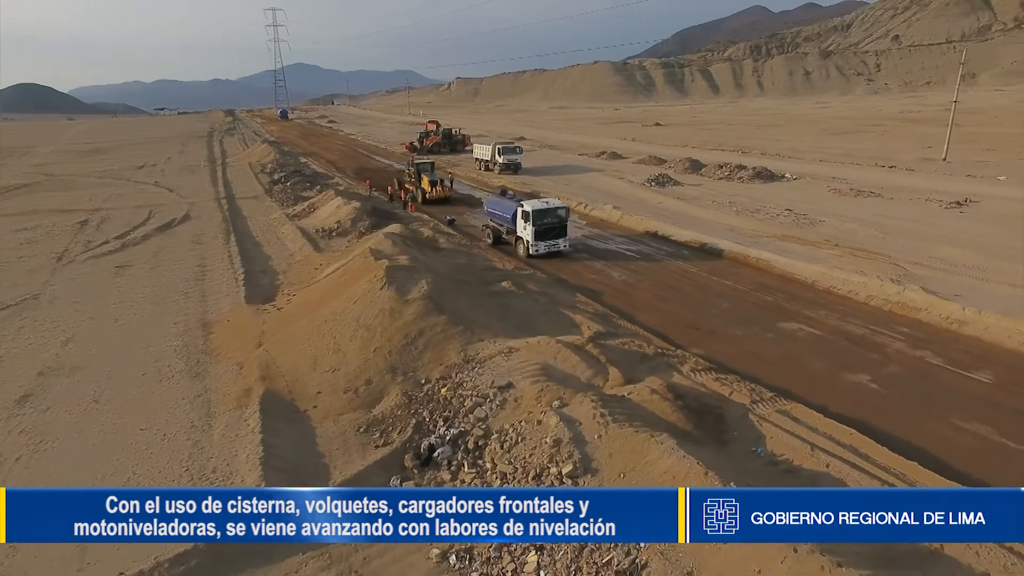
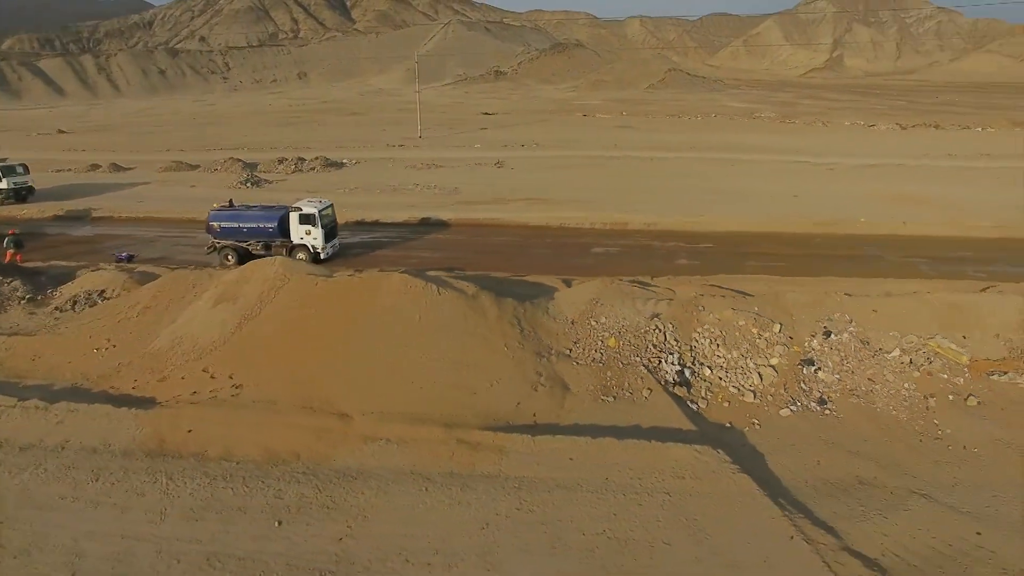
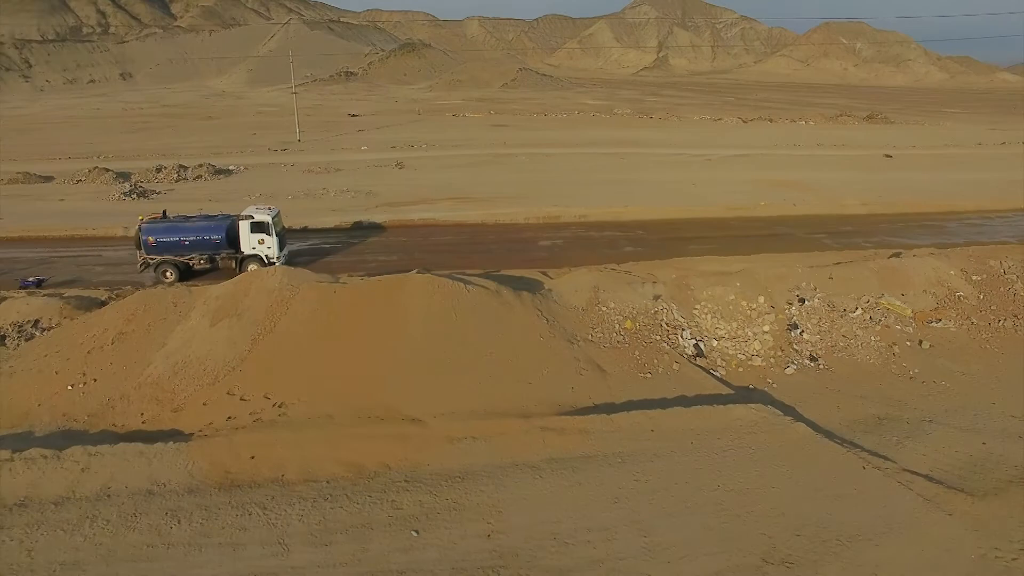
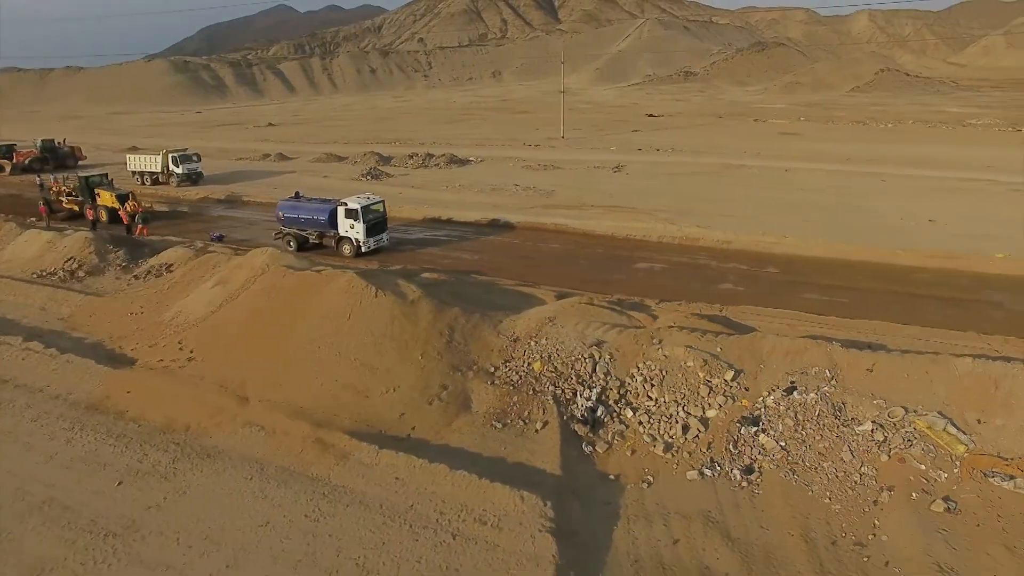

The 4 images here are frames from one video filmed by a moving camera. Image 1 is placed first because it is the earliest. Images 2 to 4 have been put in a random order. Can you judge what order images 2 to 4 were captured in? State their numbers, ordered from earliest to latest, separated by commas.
4, 2, 3
